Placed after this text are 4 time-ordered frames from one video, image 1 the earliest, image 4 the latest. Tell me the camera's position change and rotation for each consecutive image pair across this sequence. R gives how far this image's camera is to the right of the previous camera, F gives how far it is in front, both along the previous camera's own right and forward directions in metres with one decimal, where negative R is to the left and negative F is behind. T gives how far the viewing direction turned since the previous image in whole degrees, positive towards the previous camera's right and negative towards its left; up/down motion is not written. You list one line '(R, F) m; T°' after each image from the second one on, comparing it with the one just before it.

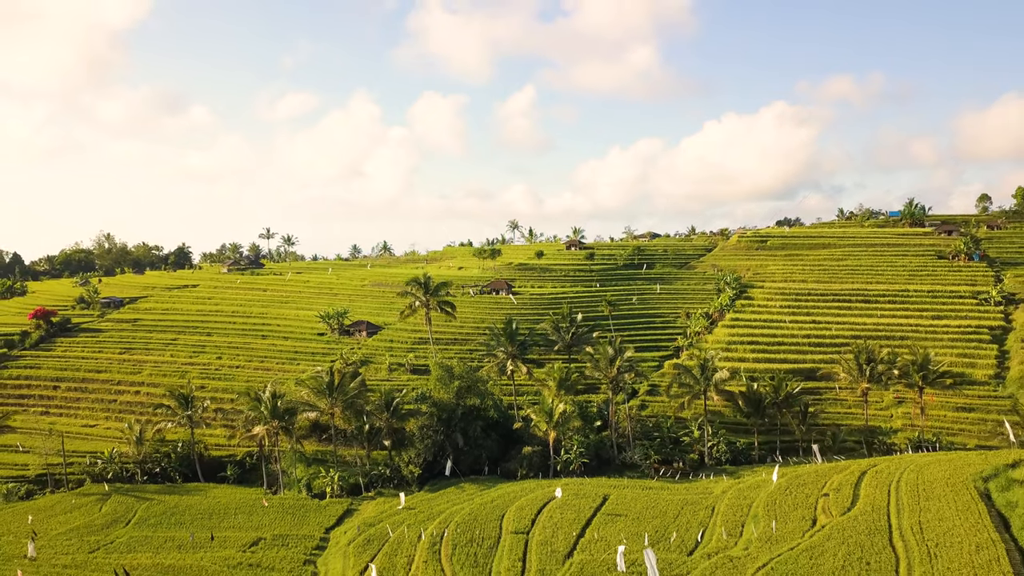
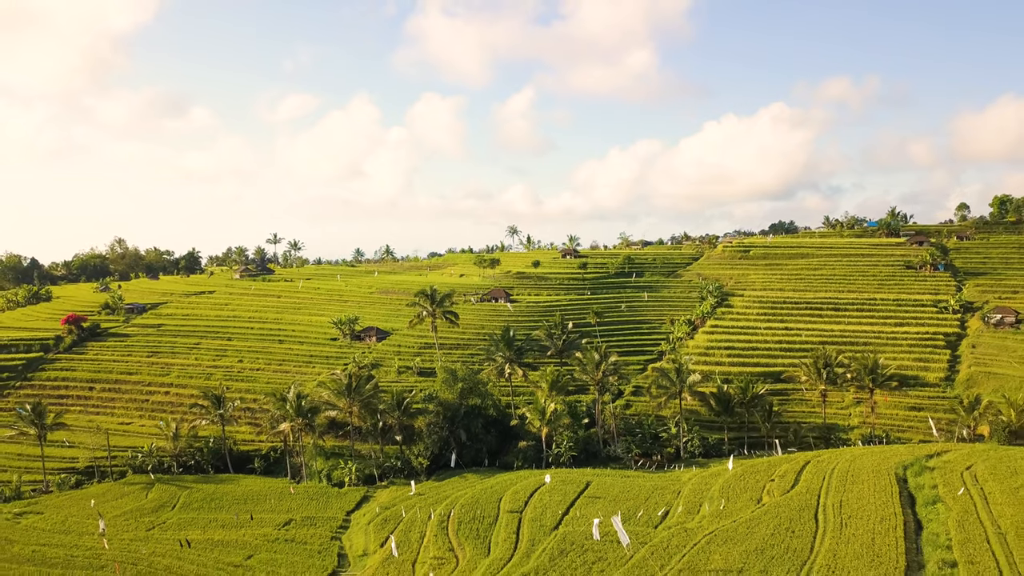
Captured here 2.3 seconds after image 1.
(+0.2, -6.0) m; 0°
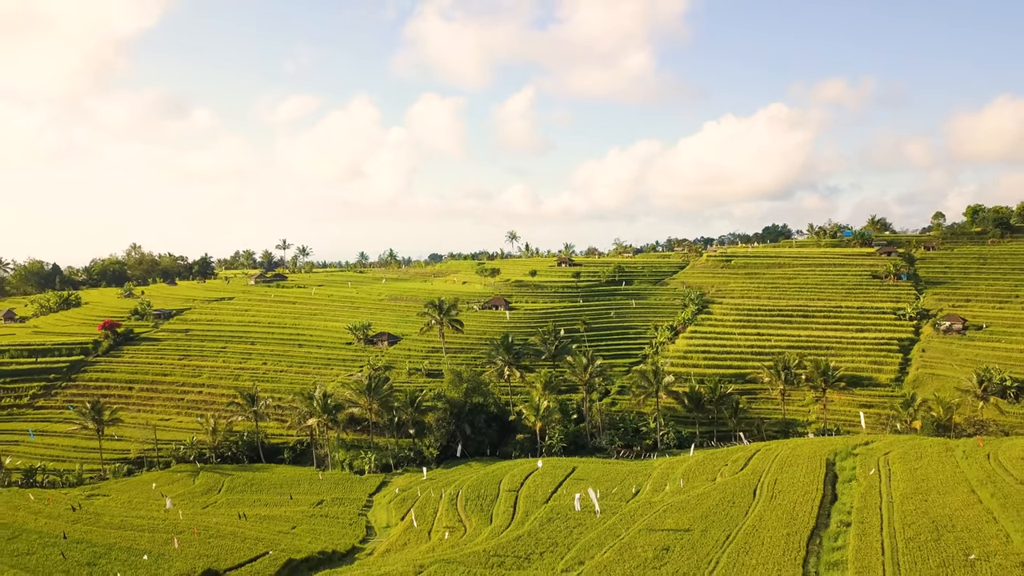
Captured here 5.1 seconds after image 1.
(+0.1, -7.7) m; 0°
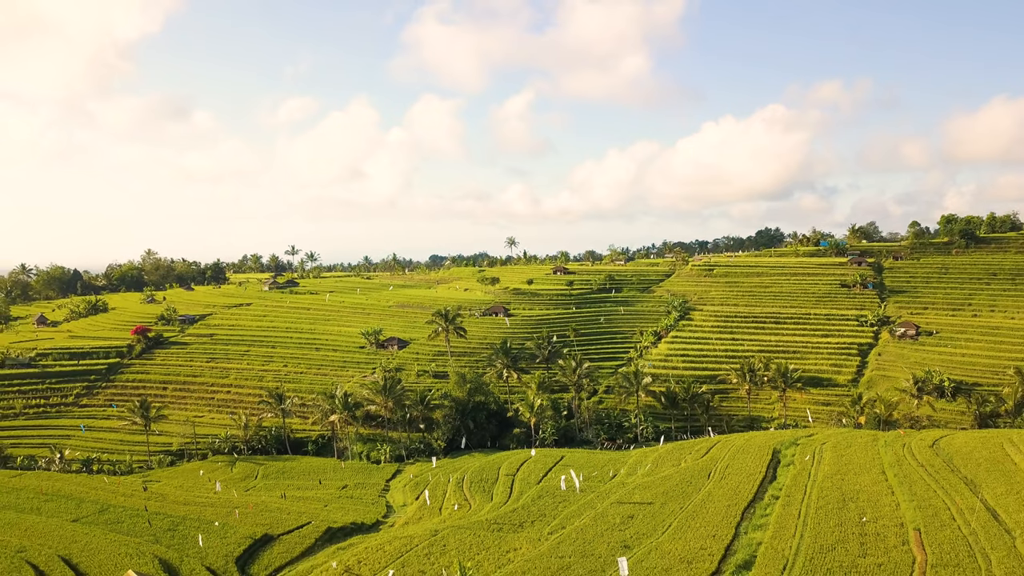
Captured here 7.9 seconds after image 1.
(+0.2, -8.4) m; 0°
